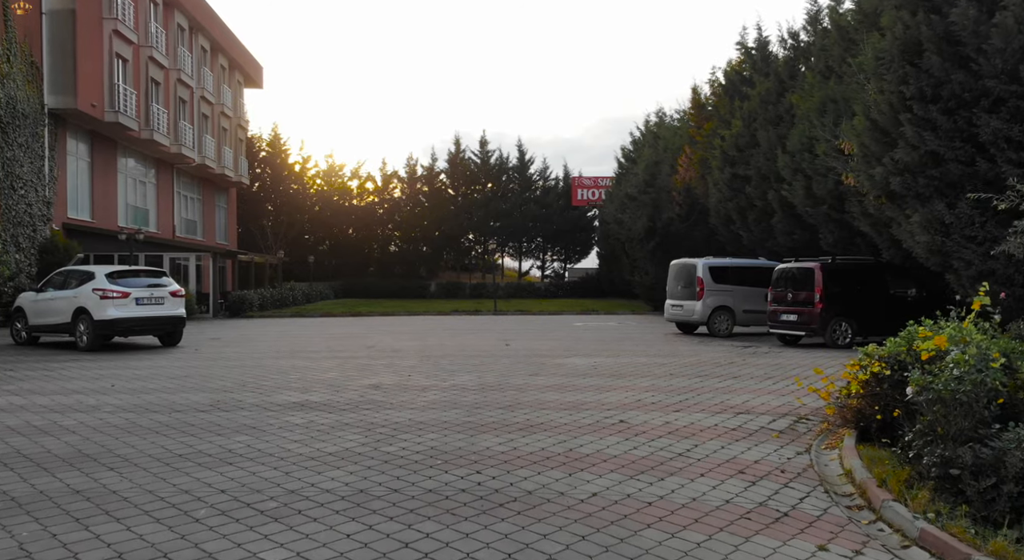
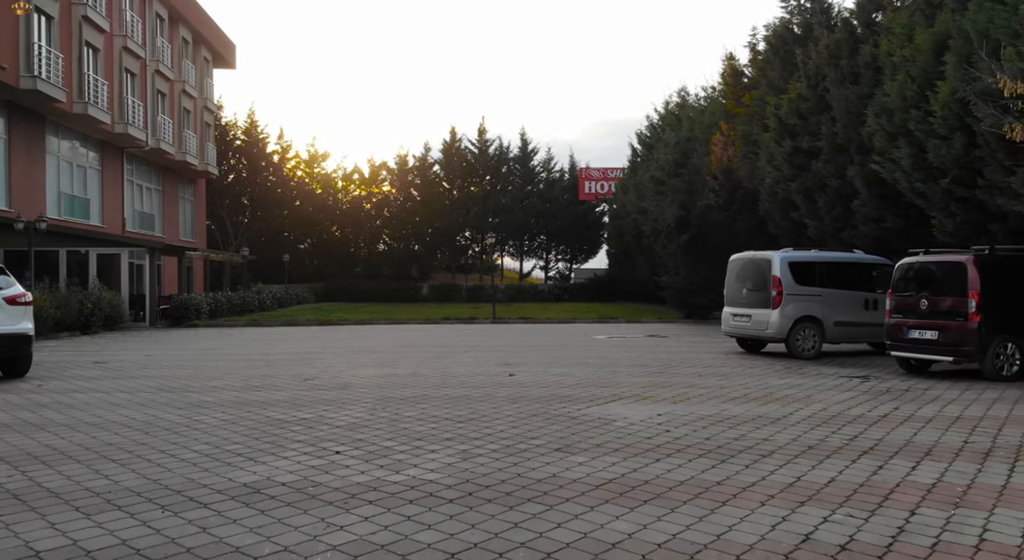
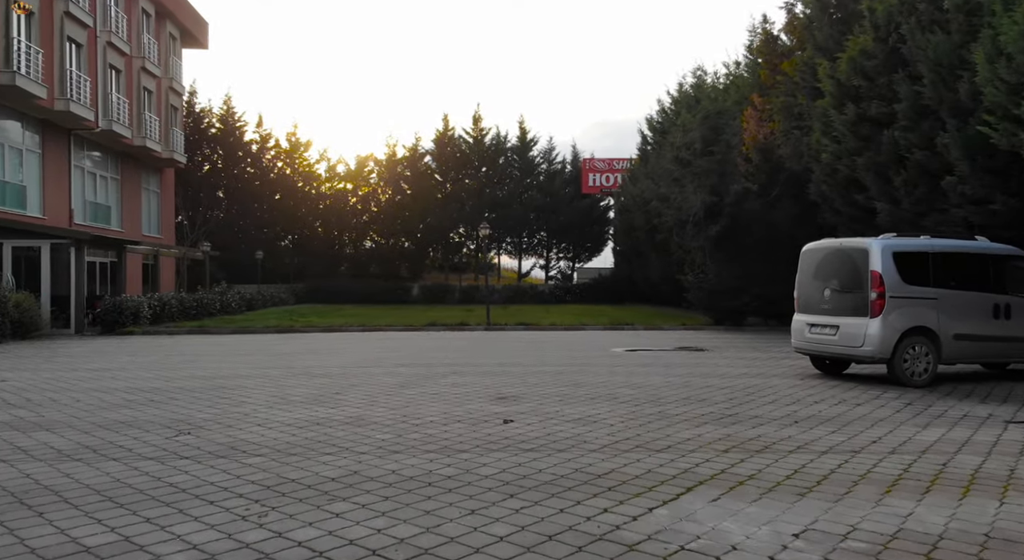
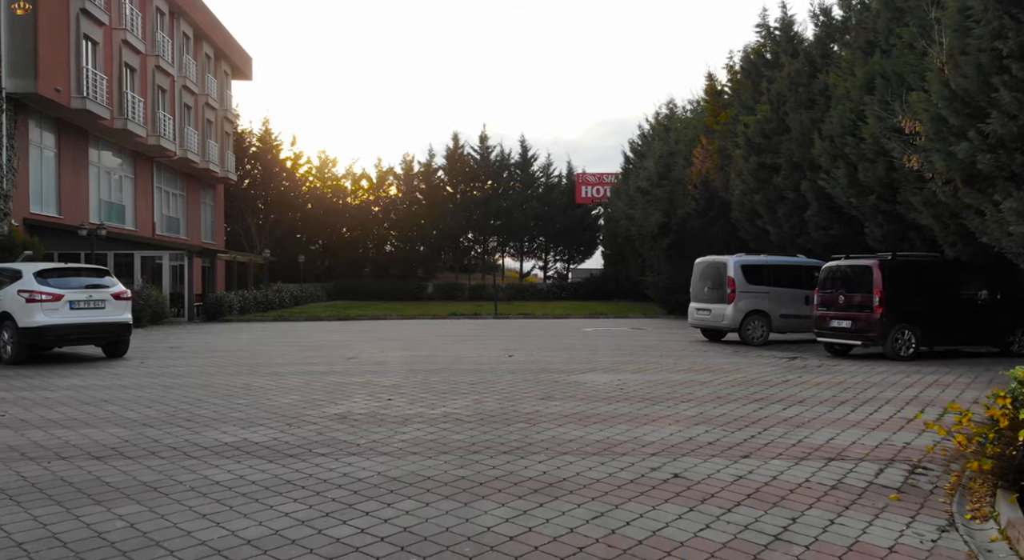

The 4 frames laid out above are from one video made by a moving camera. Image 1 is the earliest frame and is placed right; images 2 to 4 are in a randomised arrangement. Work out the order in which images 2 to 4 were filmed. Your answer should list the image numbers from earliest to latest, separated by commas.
4, 2, 3
